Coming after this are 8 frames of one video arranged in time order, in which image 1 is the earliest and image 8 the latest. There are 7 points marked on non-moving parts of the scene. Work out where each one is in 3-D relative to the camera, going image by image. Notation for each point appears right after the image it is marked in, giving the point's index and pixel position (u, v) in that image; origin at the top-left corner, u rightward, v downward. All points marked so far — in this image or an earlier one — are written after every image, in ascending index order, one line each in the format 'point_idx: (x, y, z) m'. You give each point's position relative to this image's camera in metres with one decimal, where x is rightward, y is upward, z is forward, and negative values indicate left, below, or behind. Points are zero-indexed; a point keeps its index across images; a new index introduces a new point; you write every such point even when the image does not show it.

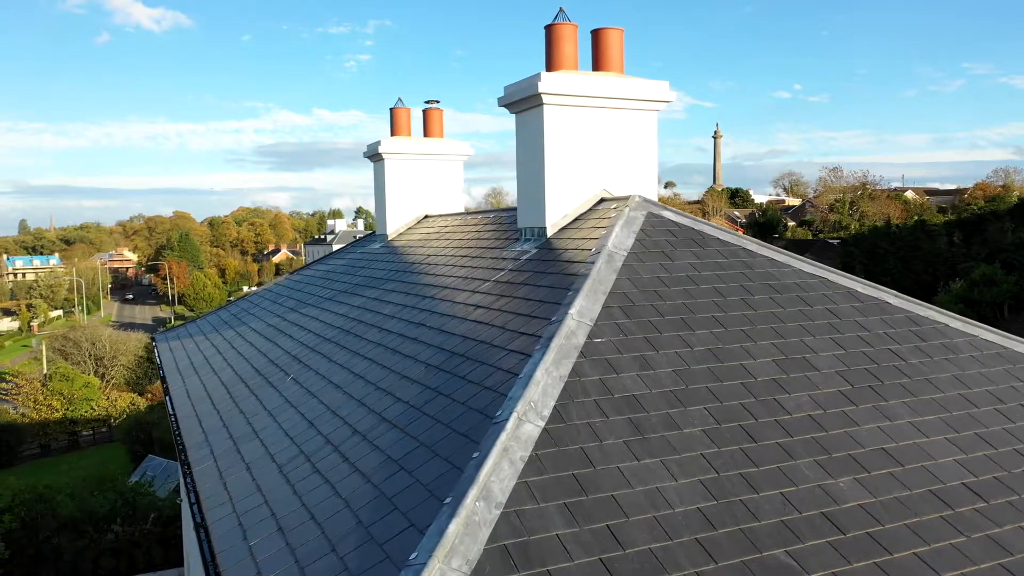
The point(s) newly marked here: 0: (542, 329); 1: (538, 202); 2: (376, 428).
0: (+0.2, -0.2, +5.0) m
1: (+0.2, +0.7, +7.0) m
2: (-0.8, -0.8, +4.9) m
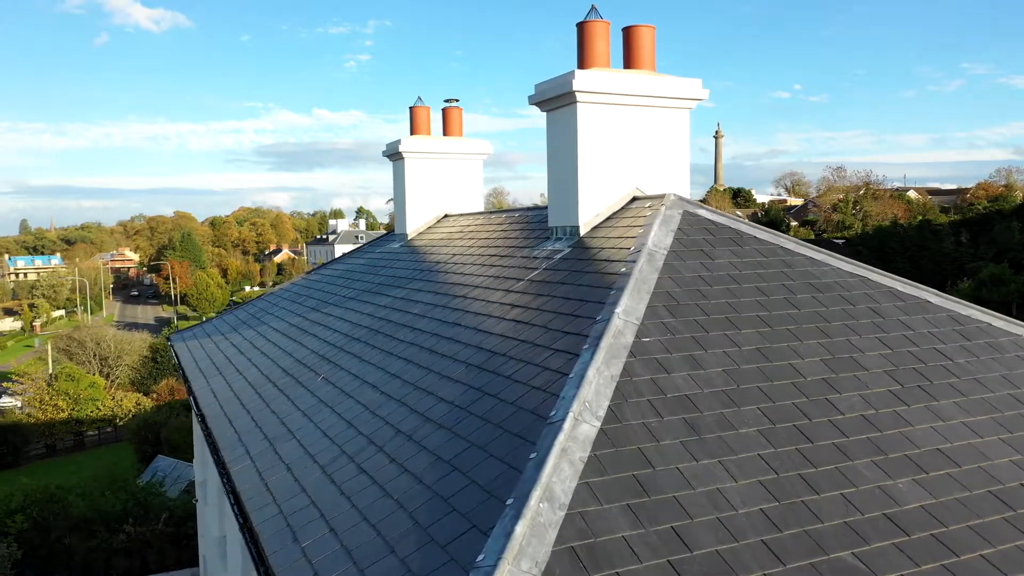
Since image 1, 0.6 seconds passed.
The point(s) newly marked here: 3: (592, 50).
0: (+0.5, -0.2, +4.9) m
1: (+0.5, +0.8, +7.0) m
2: (-0.5, -0.8, +4.9) m
3: (+0.7, +2.1, +7.0) m
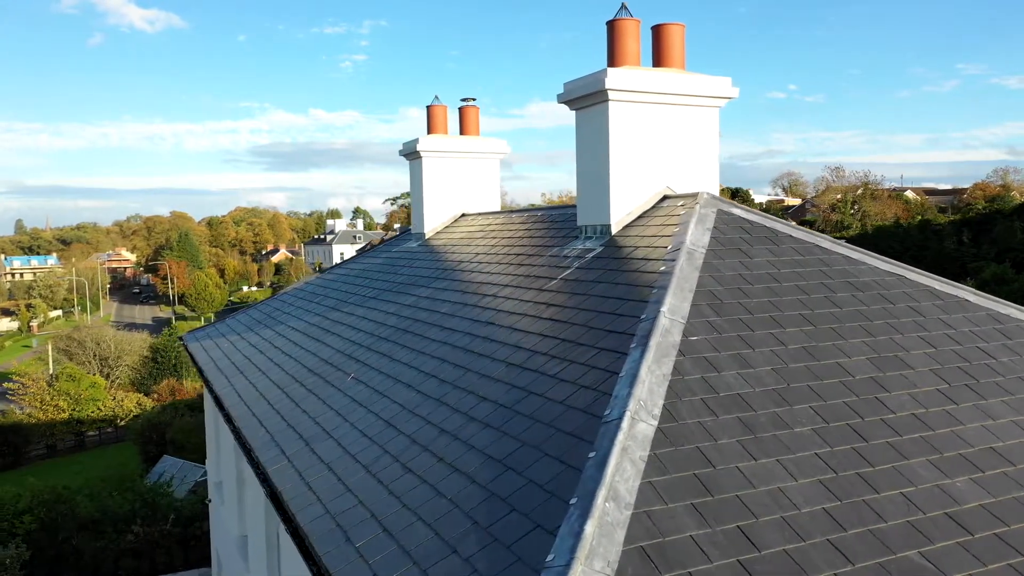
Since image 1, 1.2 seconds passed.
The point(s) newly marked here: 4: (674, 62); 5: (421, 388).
0: (+0.7, -0.2, +4.9) m
1: (+0.8, +0.8, +7.0) m
2: (-0.3, -0.8, +4.8) m
3: (+1.0, +2.1, +7.0) m
4: (+1.4, +2.0, +7.2) m
5: (-0.6, -0.7, +5.9) m
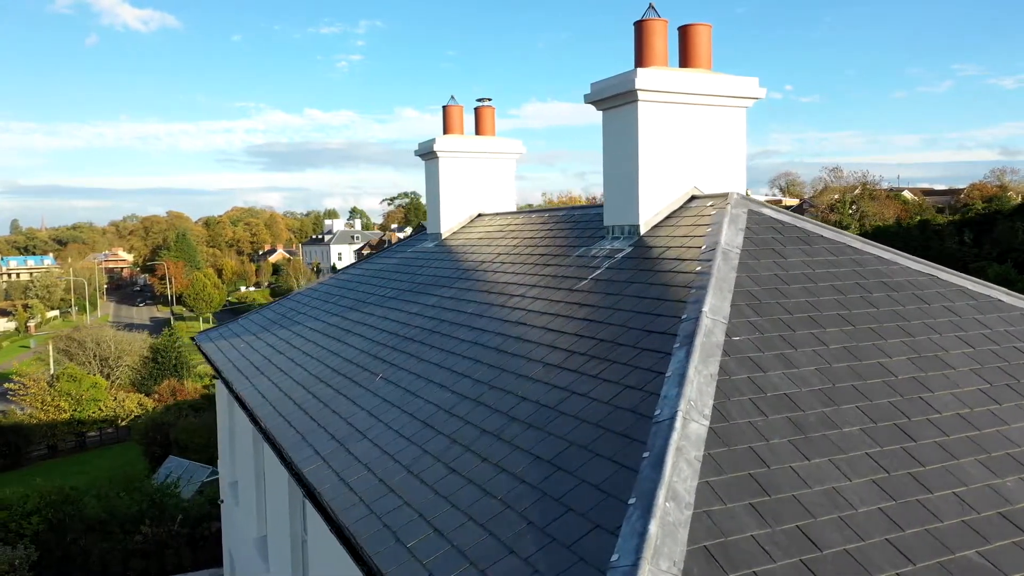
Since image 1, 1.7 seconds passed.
0: (+1.0, -0.2, +4.9) m
1: (+1.0, +0.8, +7.0) m
2: (0.0, -0.8, +4.8) m
3: (+1.2, +2.1, +7.0) m
4: (+1.7, +2.0, +7.2) m
5: (-0.4, -0.7, +5.9) m
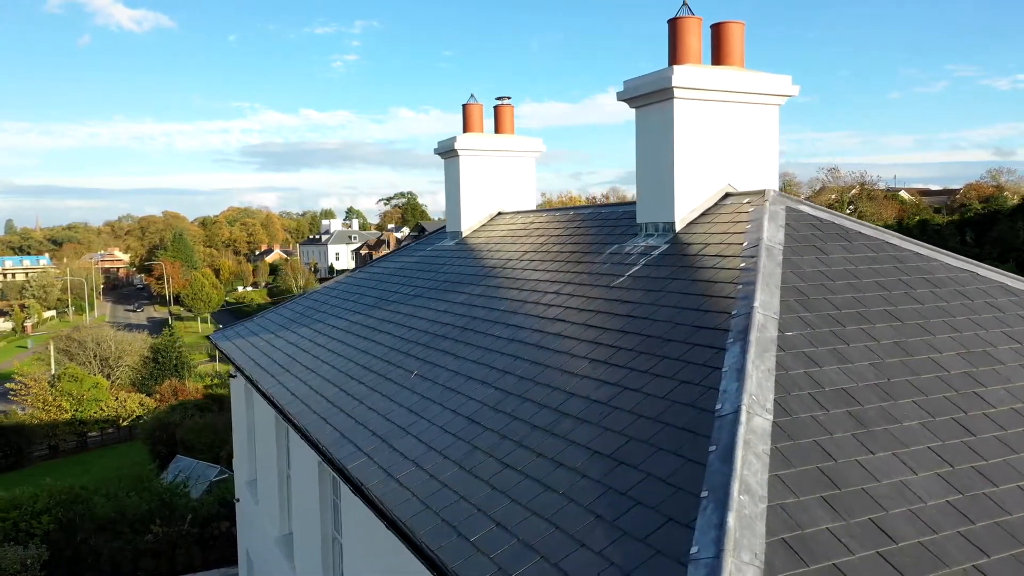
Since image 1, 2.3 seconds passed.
0: (+1.3, -0.2, +4.9) m
1: (+1.3, +0.8, +7.0) m
2: (+0.3, -0.8, +4.9) m
3: (+1.5, +2.1, +7.0) m
4: (+2.0, +2.0, +7.2) m
5: (-0.1, -0.7, +5.9) m
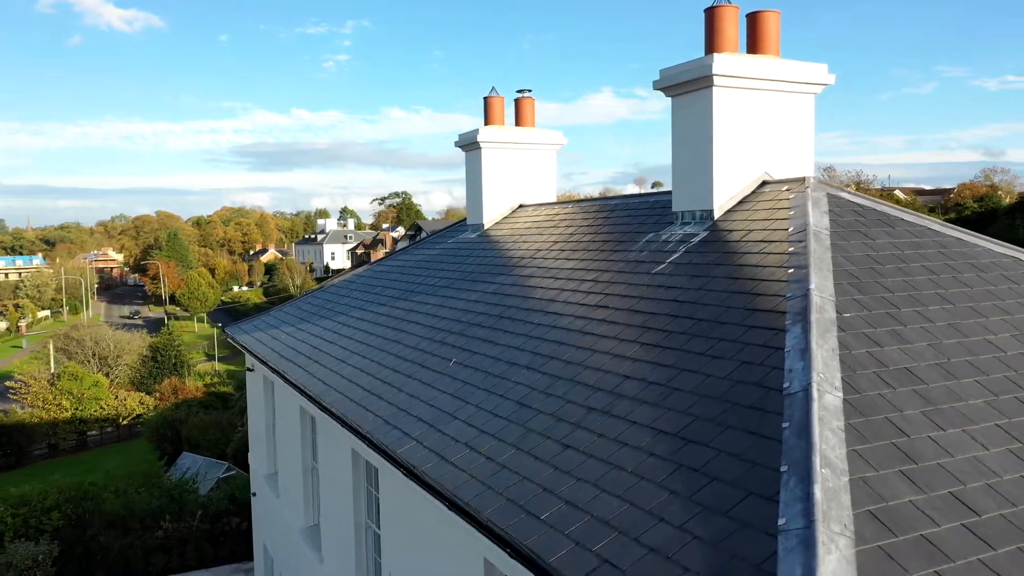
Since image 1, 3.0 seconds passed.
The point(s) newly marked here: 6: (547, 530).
0: (+1.6, -0.1, +5.0) m
1: (+1.6, +0.9, +7.0) m
2: (+0.6, -0.7, +4.9) m
3: (+1.8, +2.2, +7.1) m
4: (+2.3, +2.1, +7.2) m
5: (+0.2, -0.6, +5.9) m
6: (+0.2, -1.2, +3.9) m
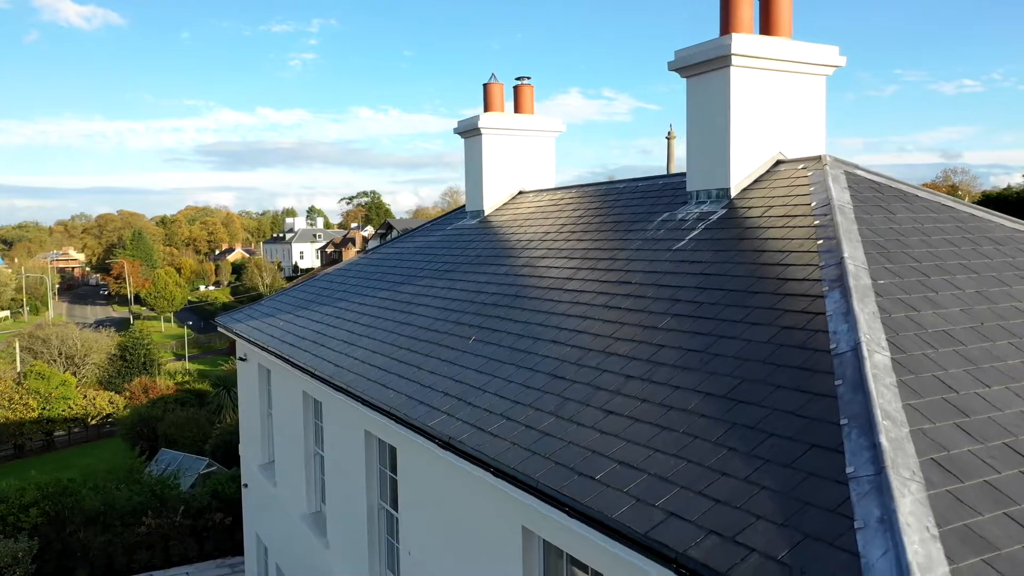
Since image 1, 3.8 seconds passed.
0: (+1.9, +0.1, +5.1) m
1: (+1.8, +1.1, +7.1) m
2: (+0.9, -0.5, +4.9) m
3: (+2.0, +2.4, +7.2) m
4: (+2.5, +2.3, +7.4) m
5: (+0.4, -0.4, +5.9) m
6: (+0.5, -1.0, +4.0) m
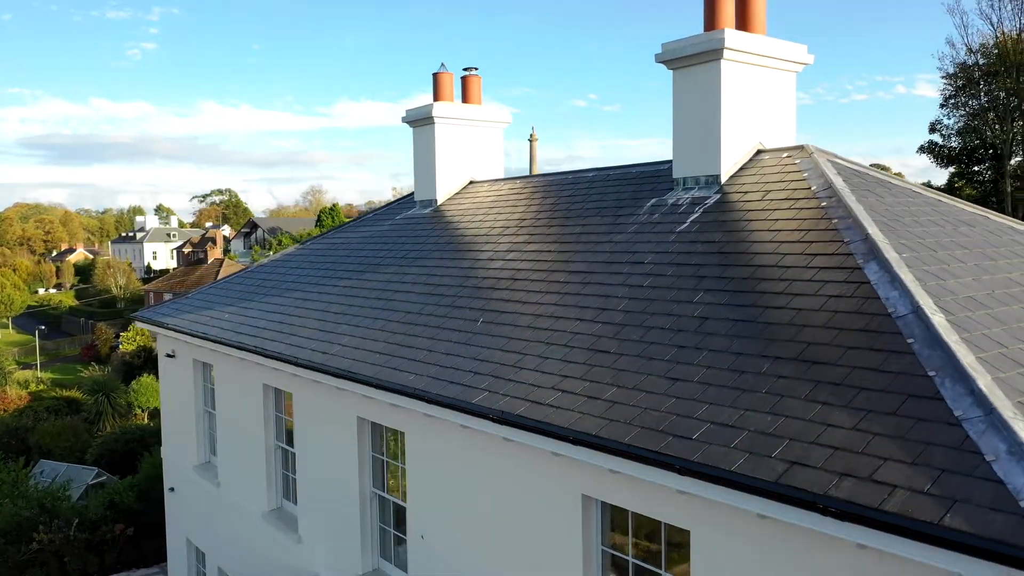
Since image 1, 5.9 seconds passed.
0: (+2.2, +0.3, +5.5) m
1: (+1.8, +1.3, +7.5) m
2: (+1.3, -0.3, +5.2) m
3: (+2.0, +2.6, +7.6) m
4: (+2.4, +2.5, +7.9) m
5: (+0.7, -0.2, +6.1) m
6: (+1.0, -0.8, +4.2) m
